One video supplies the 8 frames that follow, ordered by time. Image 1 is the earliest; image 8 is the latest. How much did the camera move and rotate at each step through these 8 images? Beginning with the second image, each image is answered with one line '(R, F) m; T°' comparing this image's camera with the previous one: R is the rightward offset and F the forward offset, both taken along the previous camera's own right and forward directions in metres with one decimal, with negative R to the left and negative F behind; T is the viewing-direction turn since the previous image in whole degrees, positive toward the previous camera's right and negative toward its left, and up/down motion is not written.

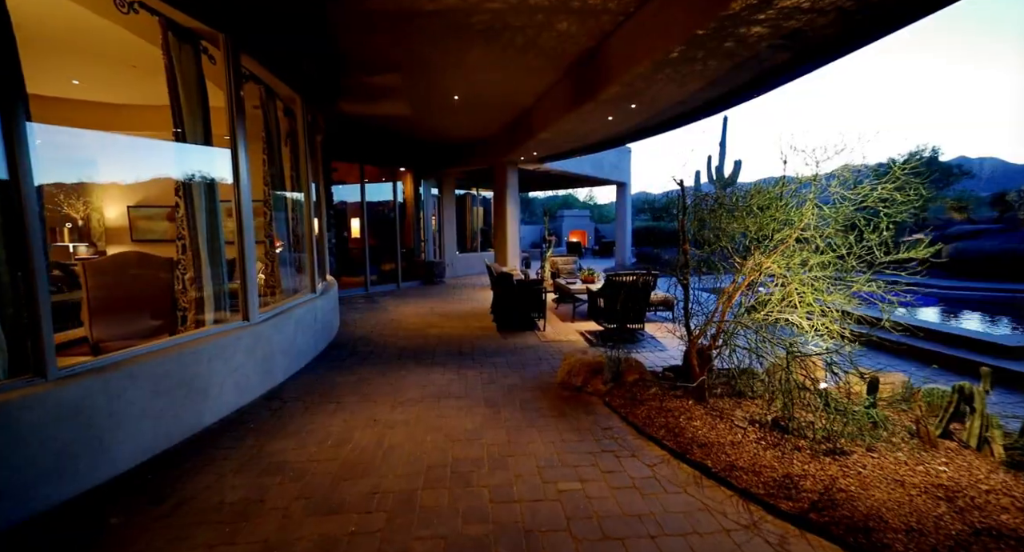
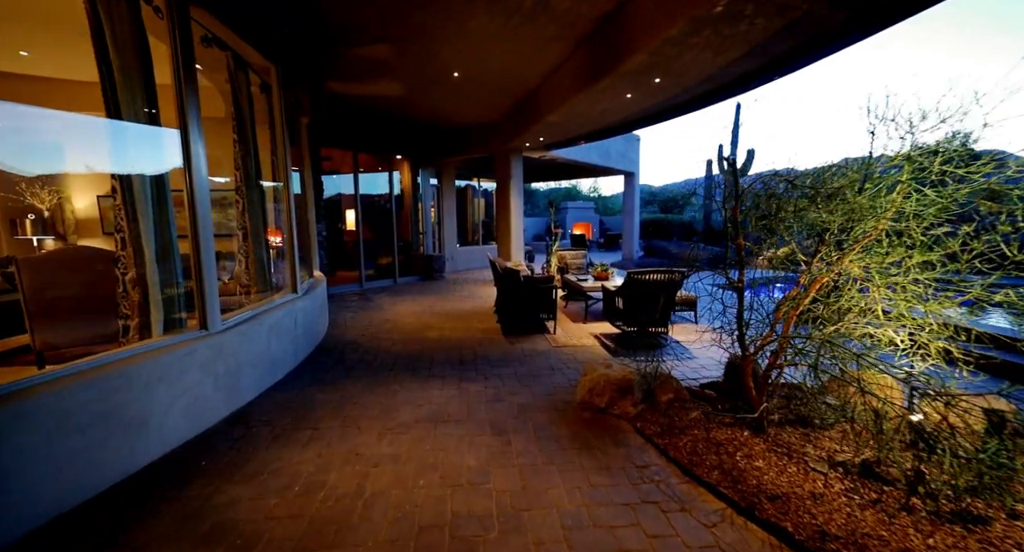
(-0.1, +0.6) m; 0°
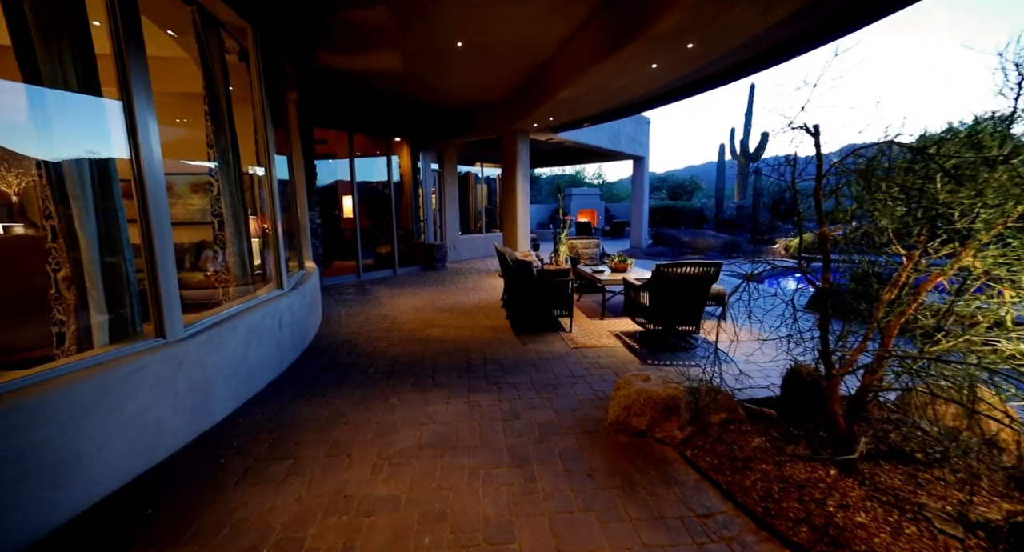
(-0.1, +0.5) m; 0°
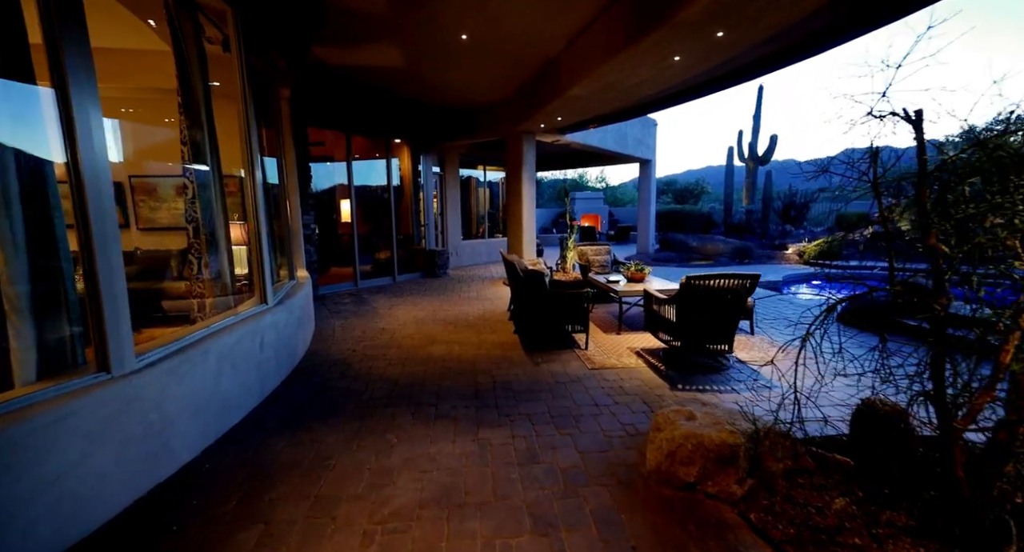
(-0.1, +0.4) m; 0°
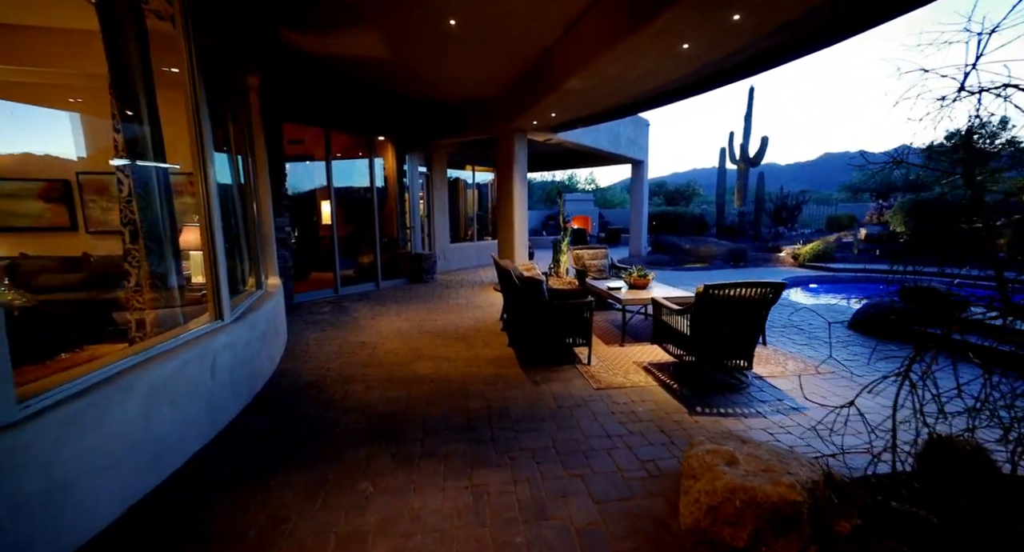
(-0.1, +0.4) m; +2°
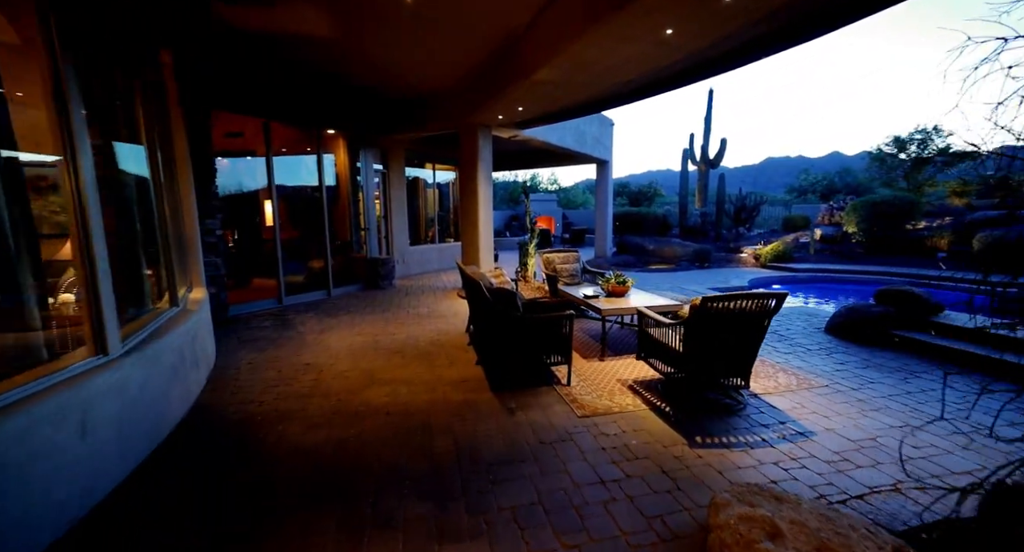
(-0.1, +0.5) m; +5°
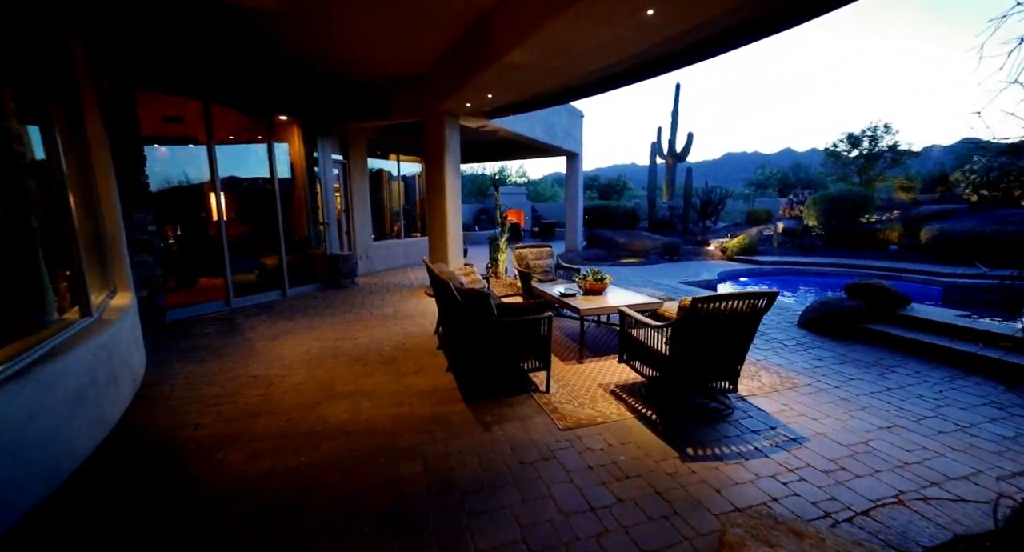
(0.0, +0.3) m; +4°
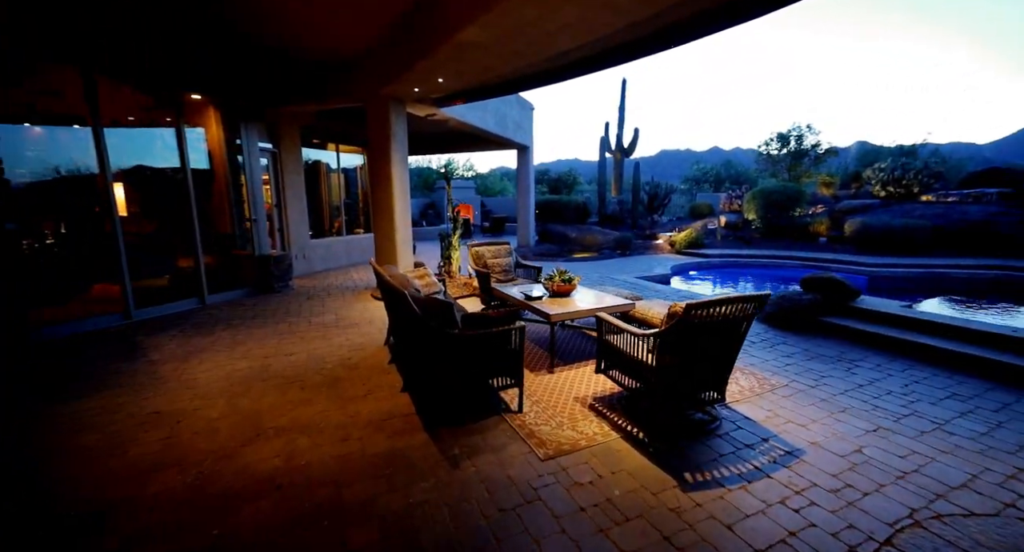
(-0.1, +0.4) m; +7°
